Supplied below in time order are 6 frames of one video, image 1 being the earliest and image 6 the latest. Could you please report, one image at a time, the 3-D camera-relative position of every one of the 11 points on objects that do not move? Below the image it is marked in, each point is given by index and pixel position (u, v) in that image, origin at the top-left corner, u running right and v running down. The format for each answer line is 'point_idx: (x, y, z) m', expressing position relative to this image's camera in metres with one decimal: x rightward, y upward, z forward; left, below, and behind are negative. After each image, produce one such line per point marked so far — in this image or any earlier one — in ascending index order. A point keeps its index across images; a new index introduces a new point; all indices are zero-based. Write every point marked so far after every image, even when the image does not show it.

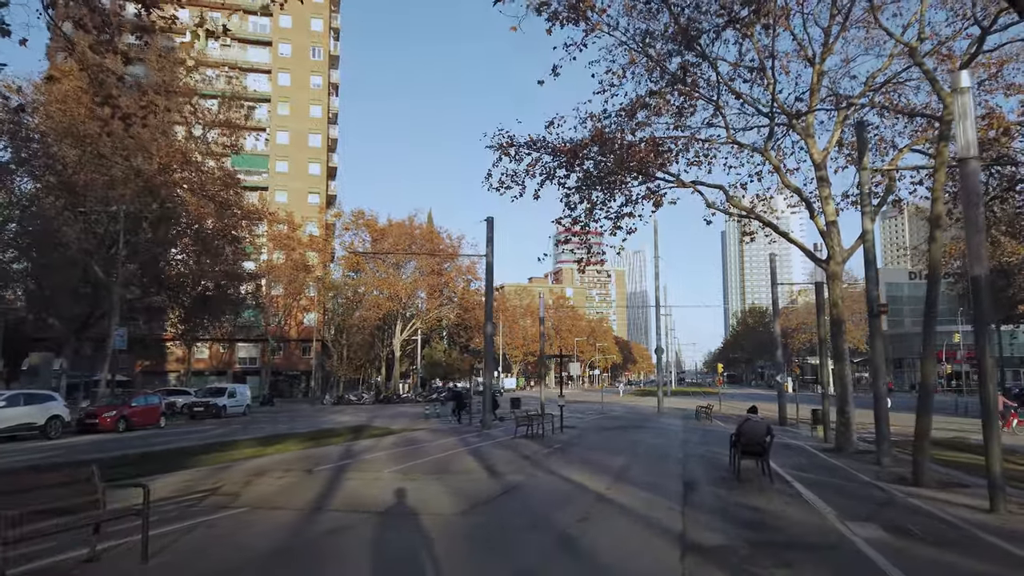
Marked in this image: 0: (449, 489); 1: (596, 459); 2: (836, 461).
0: (-1.0, -3.2, +11.7) m
1: (+1.9, -3.7, +16.3) m
2: (+7.2, -3.9, +16.8) m
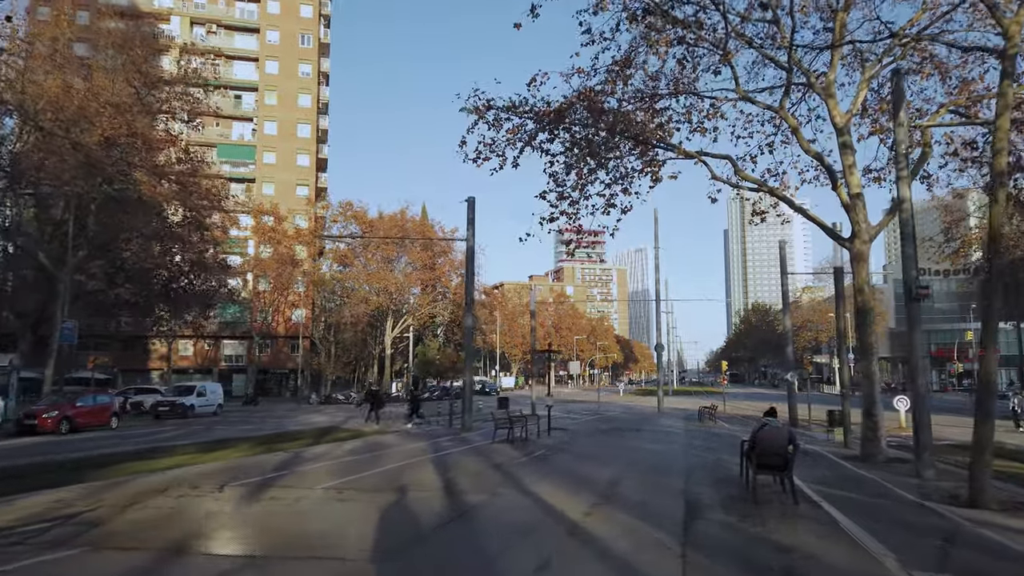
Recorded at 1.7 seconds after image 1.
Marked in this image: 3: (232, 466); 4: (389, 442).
0: (-1.6, -2.8, +9.2) m
1: (+1.3, -3.3, +13.7) m
2: (+6.7, -3.5, +14.2) m
3: (-5.1, -3.2, +13.8) m
4: (-3.2, -4.1, +19.9) m
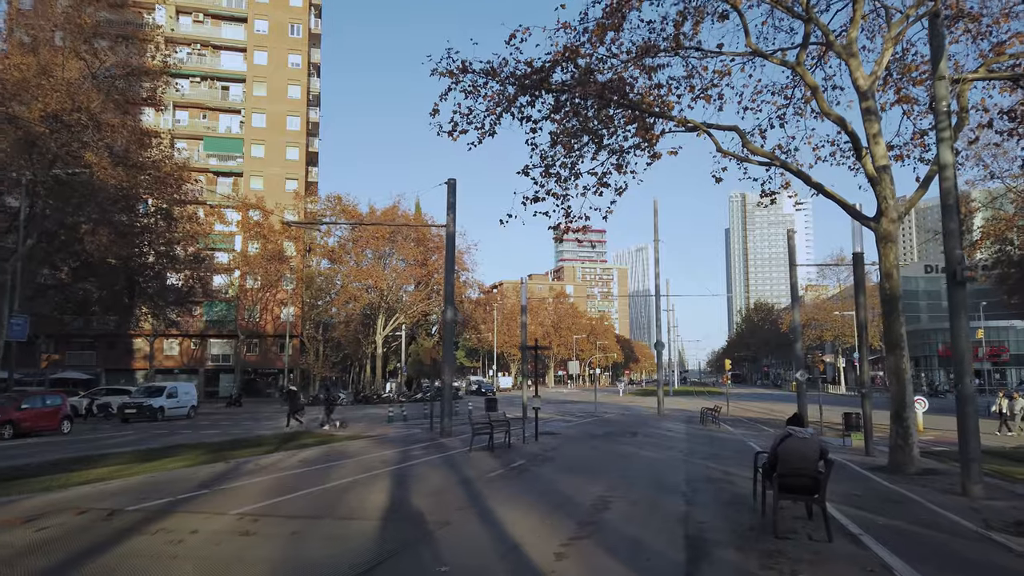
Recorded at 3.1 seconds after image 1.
0: (-2.0, -2.5, +7.1) m
1: (+0.9, -3.1, +11.6) m
2: (+6.2, -3.2, +12.1) m
3: (-5.6, -3.0, +11.7) m
4: (-3.7, -3.8, +17.8) m
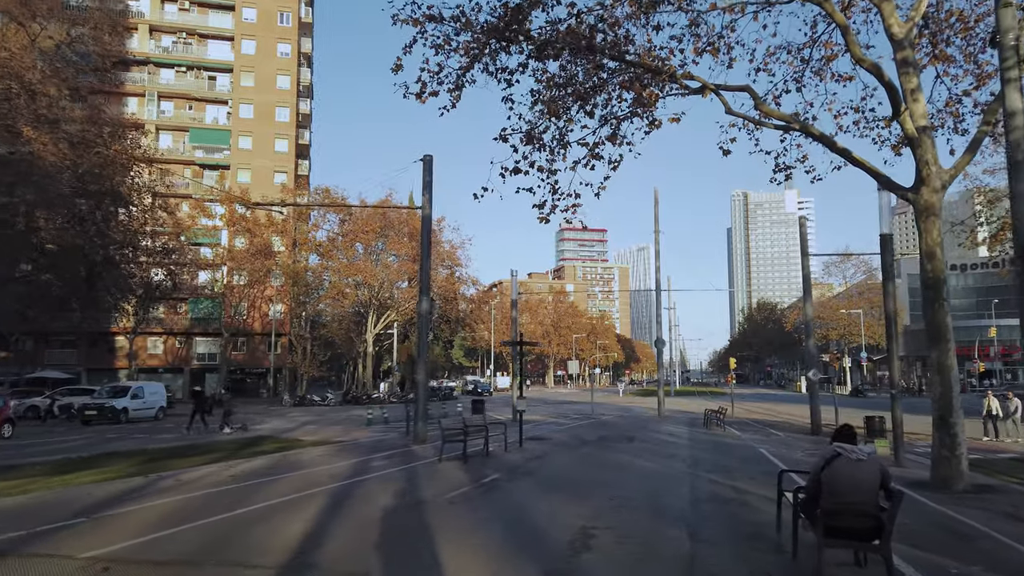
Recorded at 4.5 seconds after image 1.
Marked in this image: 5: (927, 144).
0: (-2.5, -2.2, +4.9) m
1: (+0.4, -2.8, +9.4) m
2: (+5.8, -2.9, +9.9) m
3: (-6.0, -2.7, +9.5) m
4: (-4.1, -3.5, +15.6) m
5: (+6.6, +2.3, +11.9) m
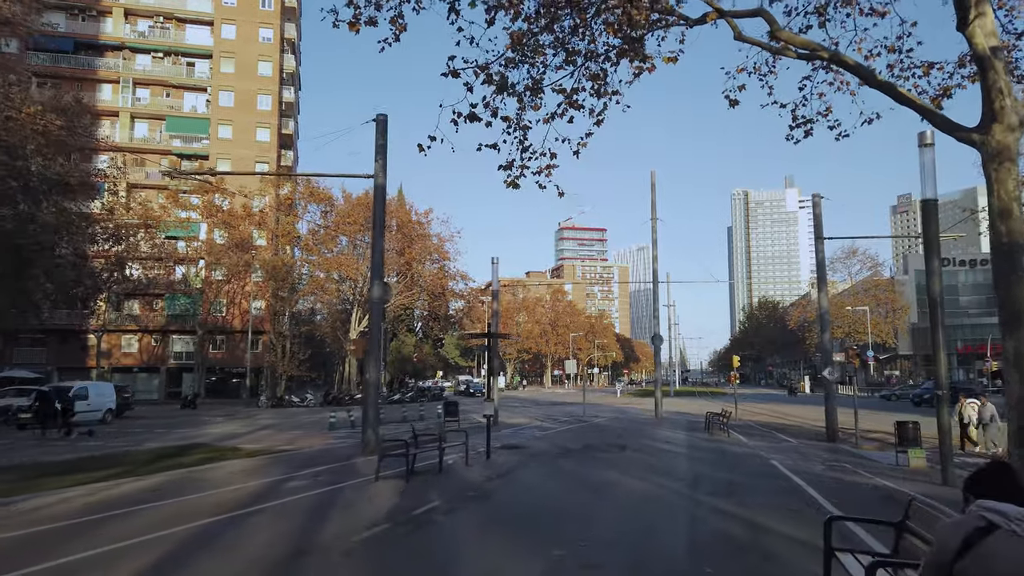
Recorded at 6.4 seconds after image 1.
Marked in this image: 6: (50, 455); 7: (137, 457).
0: (-3.2, -1.9, +2.0) m
1: (-0.3, -2.4, +6.6) m
2: (+5.1, -2.6, +7.0) m
3: (-6.7, -2.3, +6.6) m
4: (-4.8, -3.1, +12.7) m
5: (+5.9, +2.6, +9.1) m
6: (-10.5, -3.8, +17.3) m
7: (-8.0, -3.6, +16.2) m
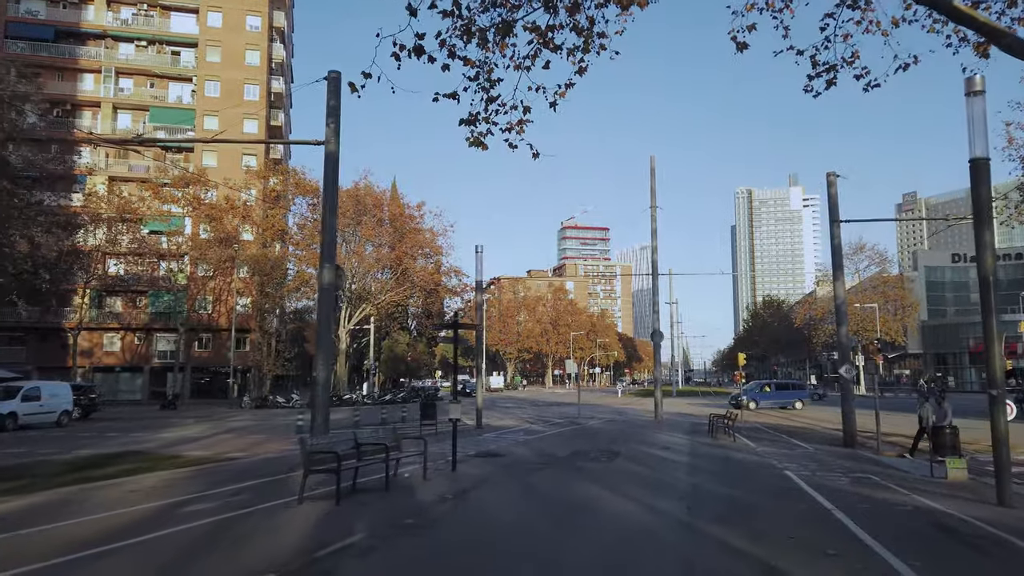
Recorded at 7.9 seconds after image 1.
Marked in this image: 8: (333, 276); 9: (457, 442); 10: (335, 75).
0: (-3.7, -1.6, -0.1) m
1: (-0.8, -2.1, +4.4) m
2: (+4.6, -2.3, +4.8) m
3: (-7.2, -2.0, +4.5) m
4: (-5.3, -2.8, +10.5) m
5: (+5.3, +2.9, +6.9) m
6: (-11.0, -3.5, +15.2) m
7: (-8.5, -3.3, +14.1) m
8: (-3.3, +0.2, +14.1) m
9: (-1.1, -3.4, +16.4) m
10: (-3.3, +4.0, +14.3) m
